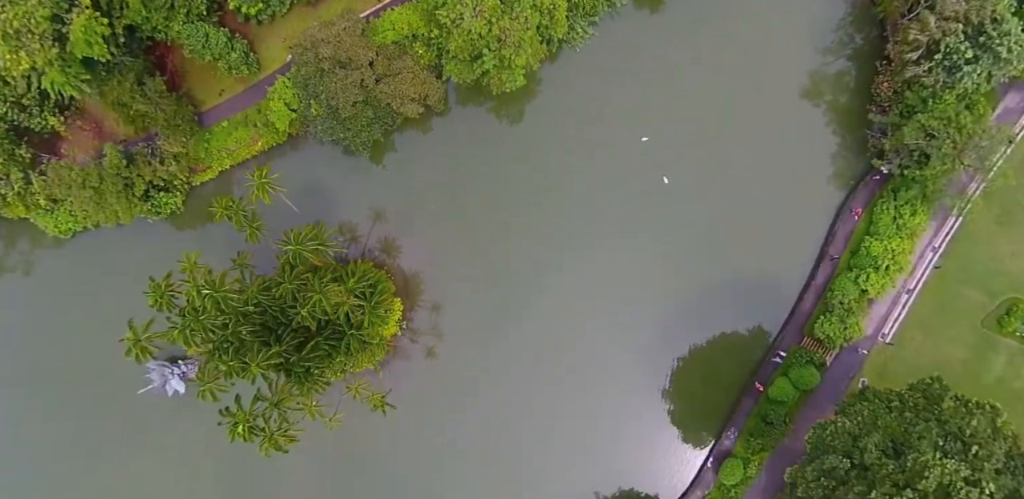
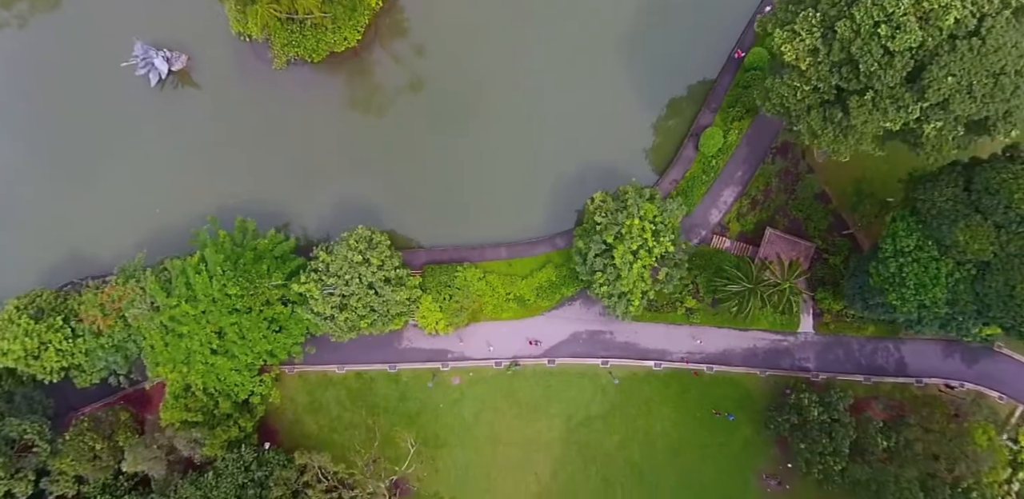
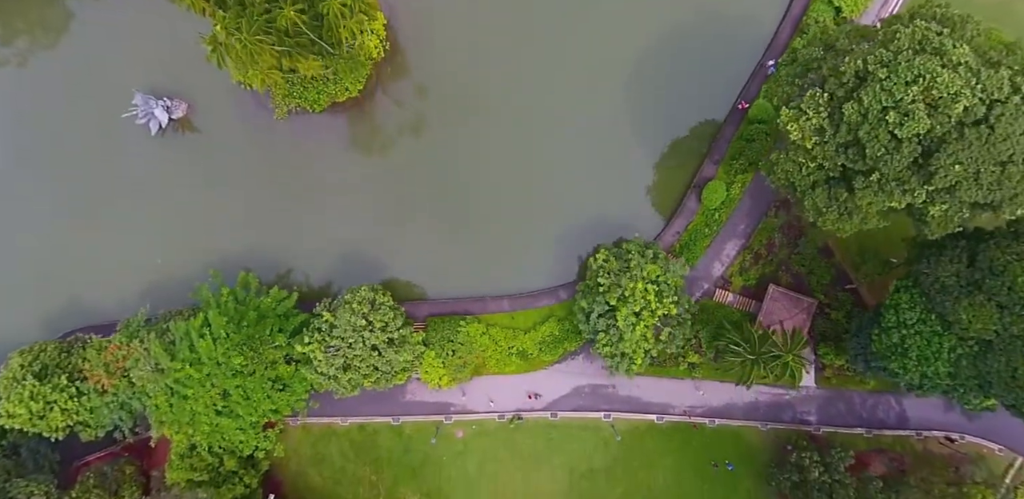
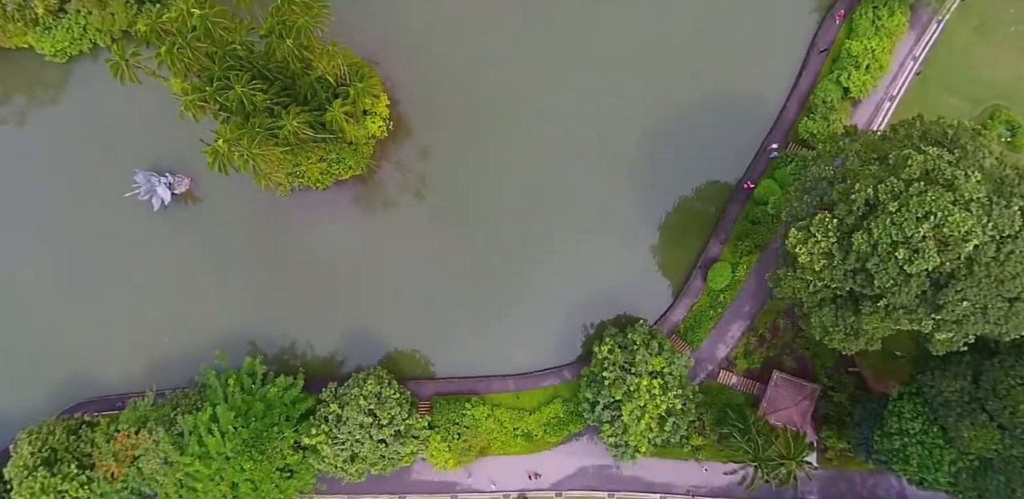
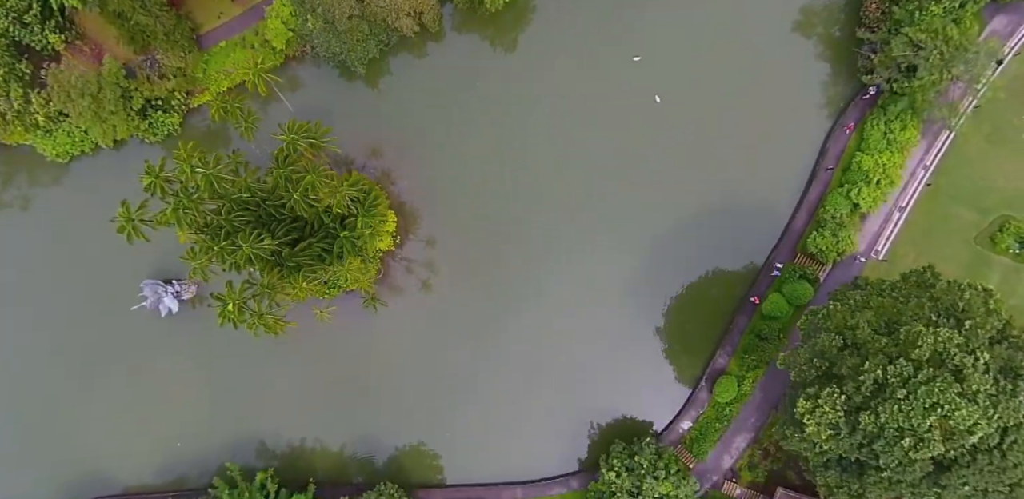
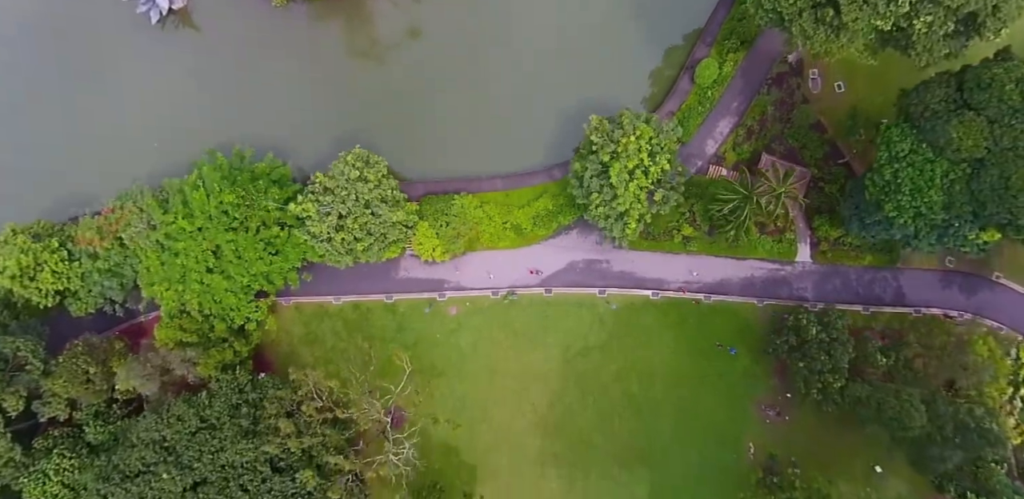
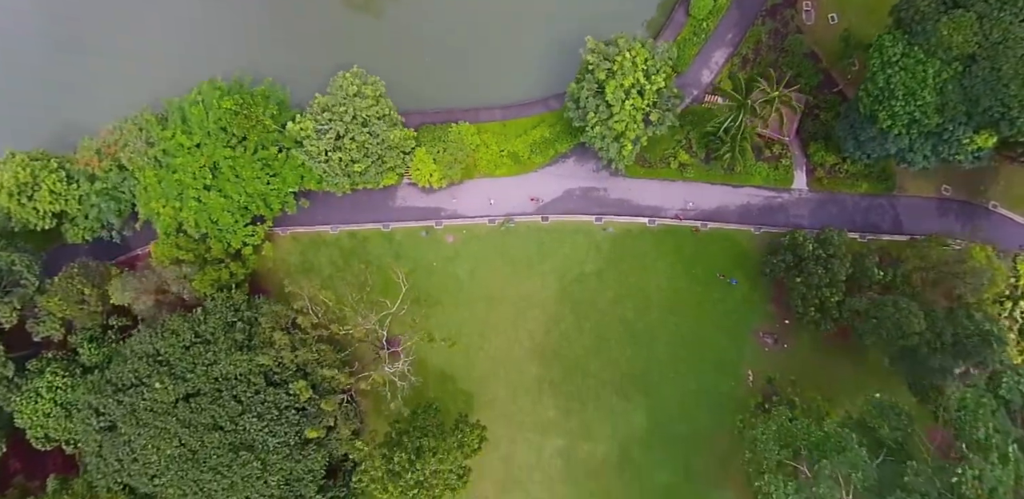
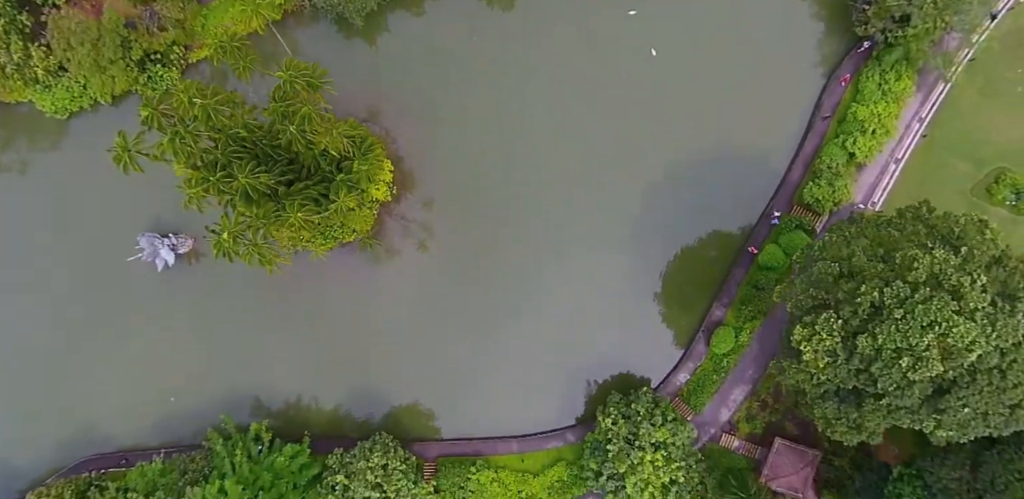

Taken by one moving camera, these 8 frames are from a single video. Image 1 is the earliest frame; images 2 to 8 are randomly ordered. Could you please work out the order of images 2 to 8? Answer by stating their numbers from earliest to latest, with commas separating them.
5, 8, 4, 3, 2, 6, 7
